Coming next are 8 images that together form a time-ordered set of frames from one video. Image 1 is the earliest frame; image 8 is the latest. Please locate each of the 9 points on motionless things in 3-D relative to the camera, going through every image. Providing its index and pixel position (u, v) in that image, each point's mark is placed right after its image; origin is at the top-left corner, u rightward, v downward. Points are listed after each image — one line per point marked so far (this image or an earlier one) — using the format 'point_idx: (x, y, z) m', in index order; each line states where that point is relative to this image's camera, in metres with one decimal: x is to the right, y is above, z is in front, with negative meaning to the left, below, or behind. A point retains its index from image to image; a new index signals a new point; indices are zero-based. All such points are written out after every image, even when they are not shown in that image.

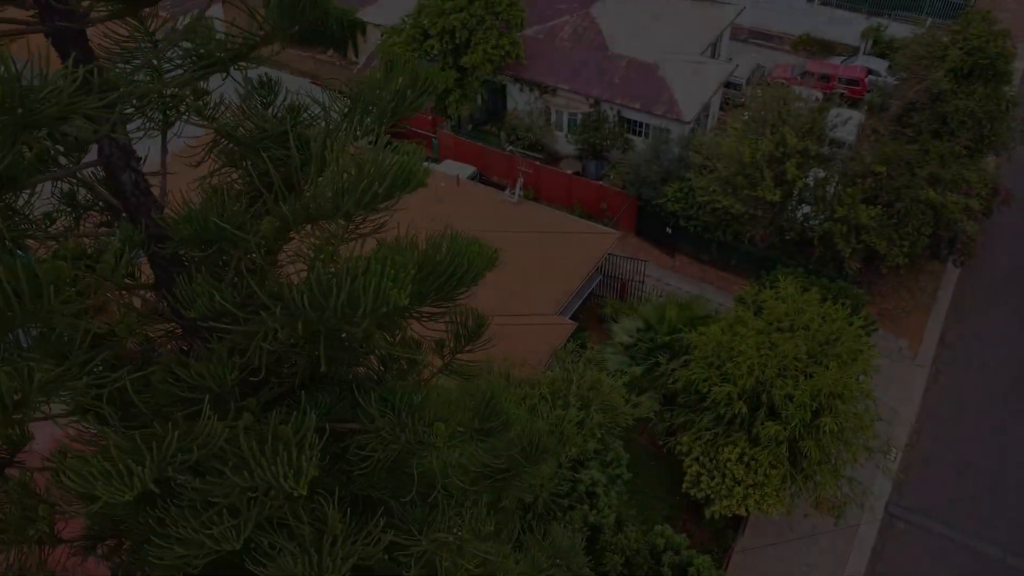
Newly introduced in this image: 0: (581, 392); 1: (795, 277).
0: (+1.3, -2.0, +15.4) m
1: (+6.5, +0.3, +18.6) m
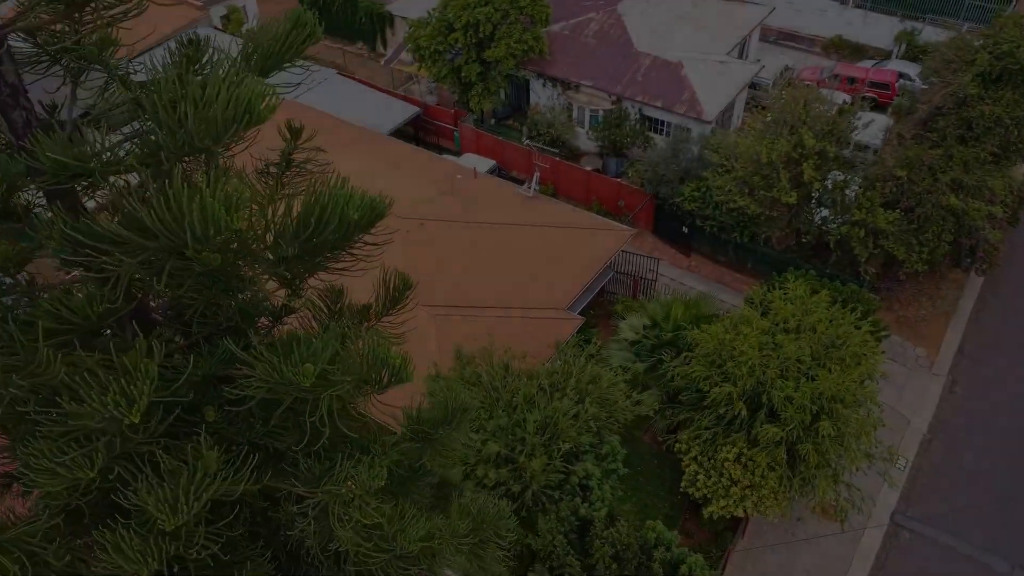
0: (+1.2, -1.9, +15.4) m
1: (+6.6, +0.2, +18.4) m
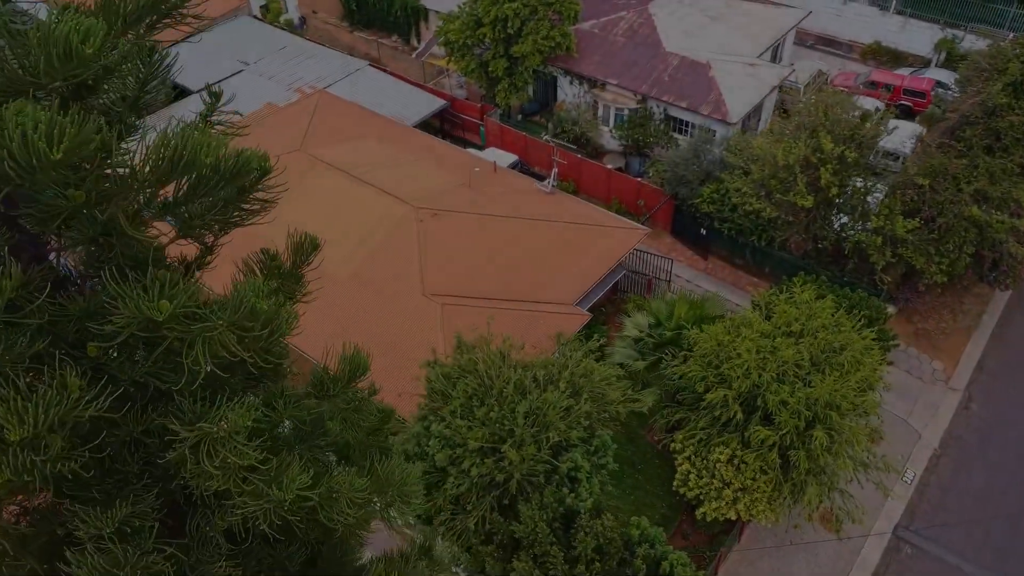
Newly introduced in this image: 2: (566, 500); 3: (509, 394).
0: (+1.1, -1.7, +15.4) m
1: (+6.8, +0.1, +18.1) m
2: (+0.9, -3.7, +14.1) m
3: (-0.1, -2.0, +14.8) m
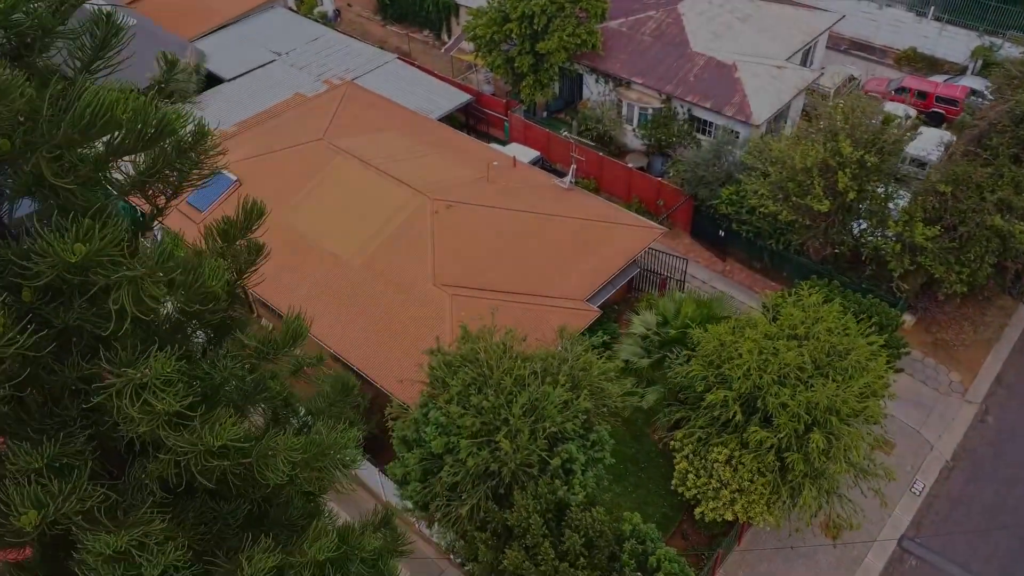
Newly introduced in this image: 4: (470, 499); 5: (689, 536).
0: (+1.1, -1.6, +15.5) m
1: (+6.9, 0.0, +17.9) m
2: (+0.8, -3.6, +14.1) m
3: (-0.1, -1.8, +14.9) m
4: (-0.7, -3.8, +14.3) m
5: (+3.9, -5.4, +17.6) m
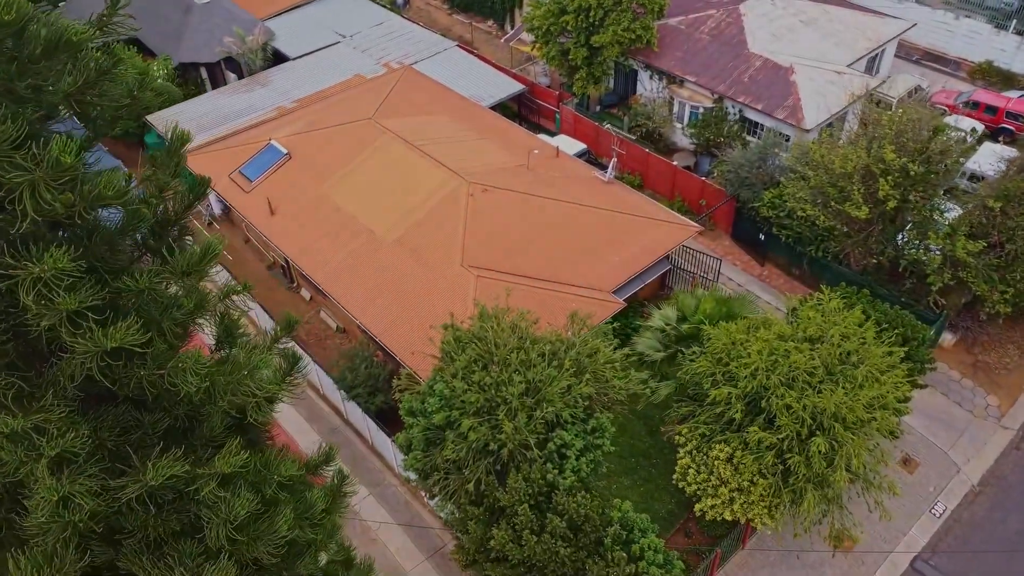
0: (+1.3, -1.3, +15.6) m
1: (+7.4, -0.1, +17.5) m
2: (+0.7, -3.3, +14.3) m
3: (0.0, -1.5, +15.1) m
4: (-0.8, -3.3, +14.5) m
5: (+3.9, -5.3, +17.5) m
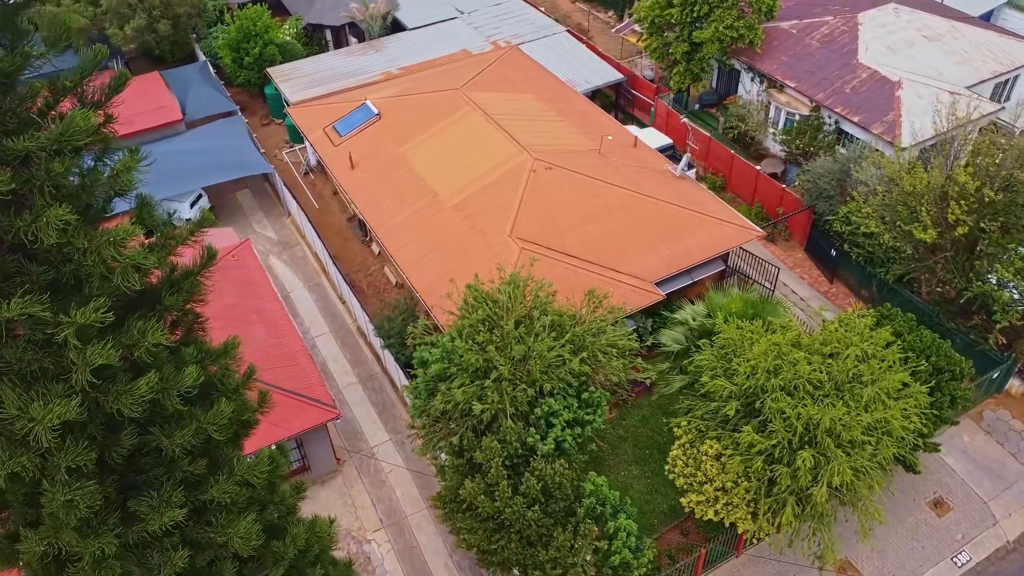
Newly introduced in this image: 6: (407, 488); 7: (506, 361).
0: (+1.4, -0.9, +15.8) m
1: (+7.8, -0.6, +16.7) m
2: (+0.3, -2.7, +14.6) m
3: (0.0, -0.8, +15.5) m
4: (-1.1, -2.6, +15.1) m
5: (+3.7, -5.2, +17.3) m
6: (-2.5, -4.7, +19.1) m
7: (0.0, -1.3, +15.2) m
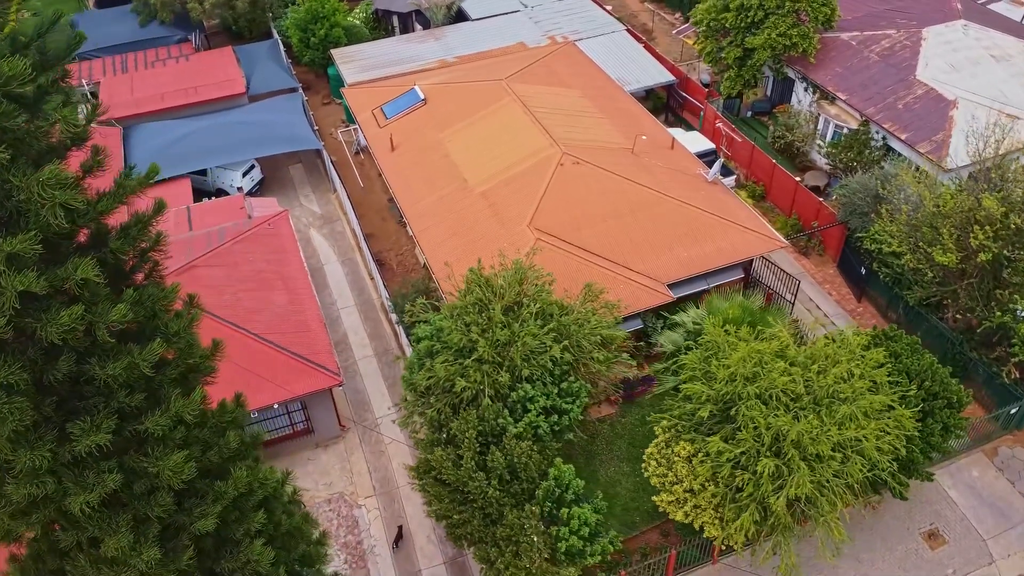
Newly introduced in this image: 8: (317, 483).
0: (+1.2, -0.7, +16.0) m
1: (+7.7, -1.0, +16.3) m
2: (-0.1, -2.4, +15.0) m
3: (-0.2, -0.5, +15.9) m
4: (-1.5, -2.2, +15.6) m
5: (+3.3, -5.3, +17.3) m
6: (-2.7, -4.2, +19.8) m
7: (-0.3, -1.0, +15.6) m
8: (-4.7, -4.7, +19.3) m
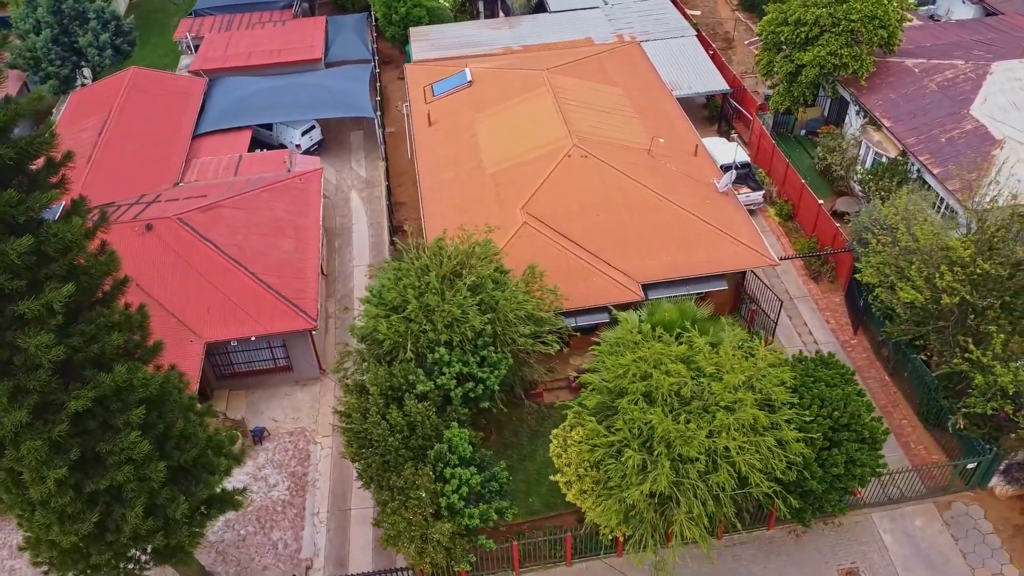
0: (-0.2, -0.3, +16.8) m
1: (+6.2, -1.5, +16.0) m
2: (-1.9, -1.8, +16.0) m
3: (-1.5, +0.1, +16.9) m
4: (-3.0, -1.3, +16.8) m
5: (+1.4, -5.1, +17.8) m
6: (-3.8, -3.2, +21.2) m
7: (-1.7, -0.4, +16.6) m
8: (-5.9, -3.3, +21.0) m
